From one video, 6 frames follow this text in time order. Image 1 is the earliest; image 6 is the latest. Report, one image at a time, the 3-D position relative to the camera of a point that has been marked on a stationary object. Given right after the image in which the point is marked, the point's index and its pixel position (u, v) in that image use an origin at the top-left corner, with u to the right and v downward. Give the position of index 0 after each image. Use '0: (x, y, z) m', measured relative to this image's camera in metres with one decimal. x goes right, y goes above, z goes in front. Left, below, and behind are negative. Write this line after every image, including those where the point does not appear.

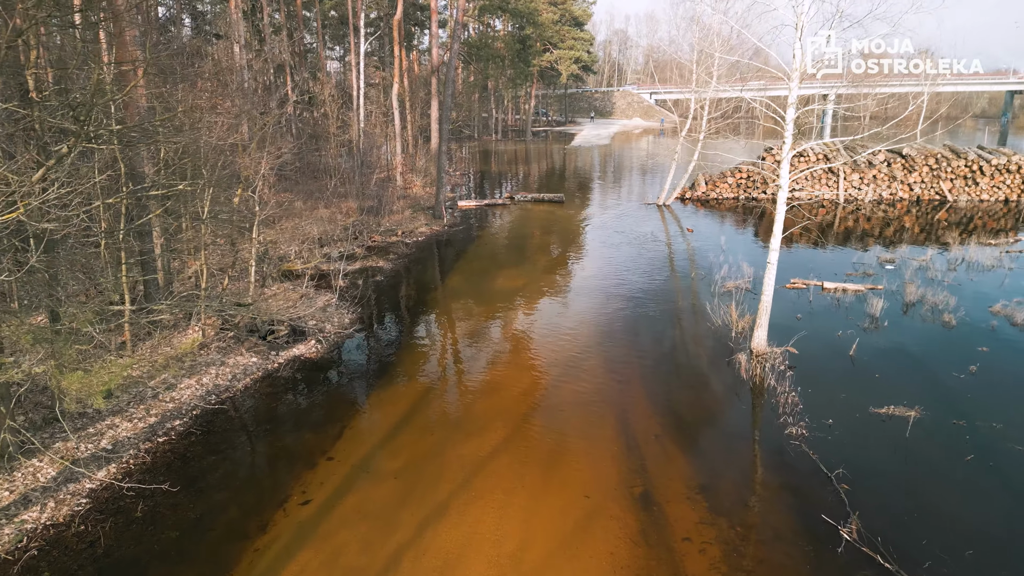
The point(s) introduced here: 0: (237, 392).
0: (-3.1, -1.2, +8.4) m
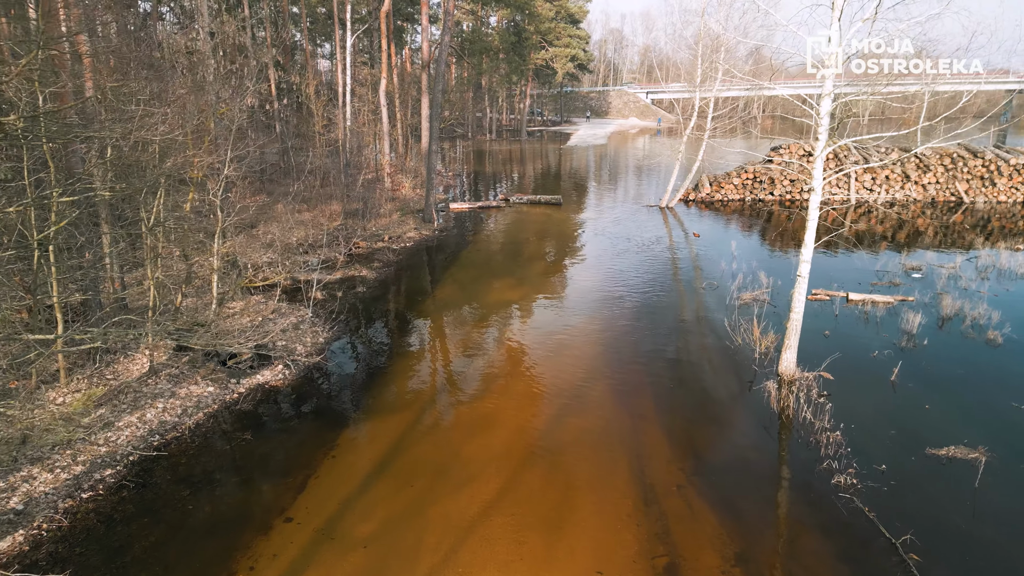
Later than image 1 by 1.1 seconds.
0: (-3.2, -1.4, +7.2) m
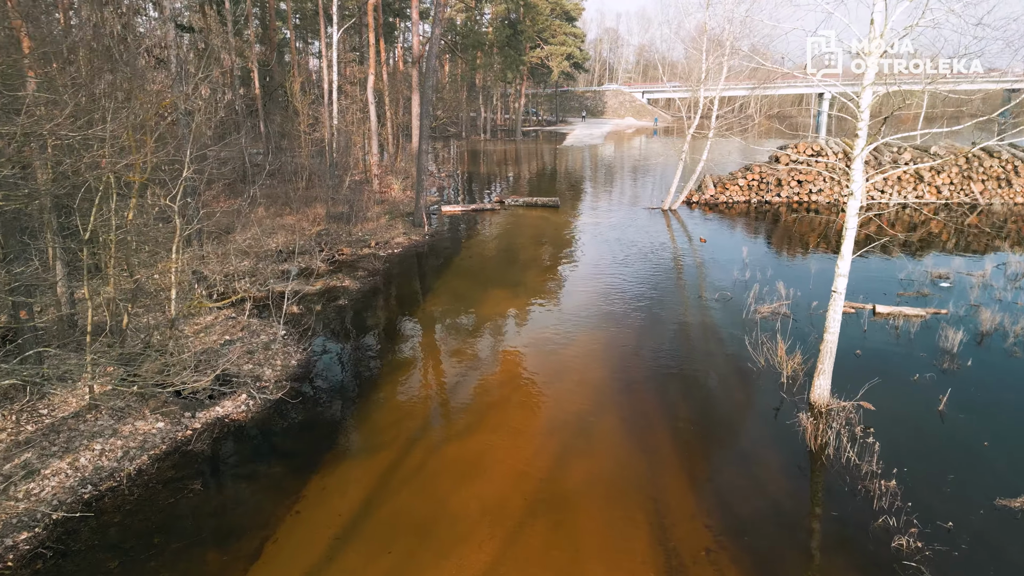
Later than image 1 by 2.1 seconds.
0: (-3.2, -1.6, +6.1) m
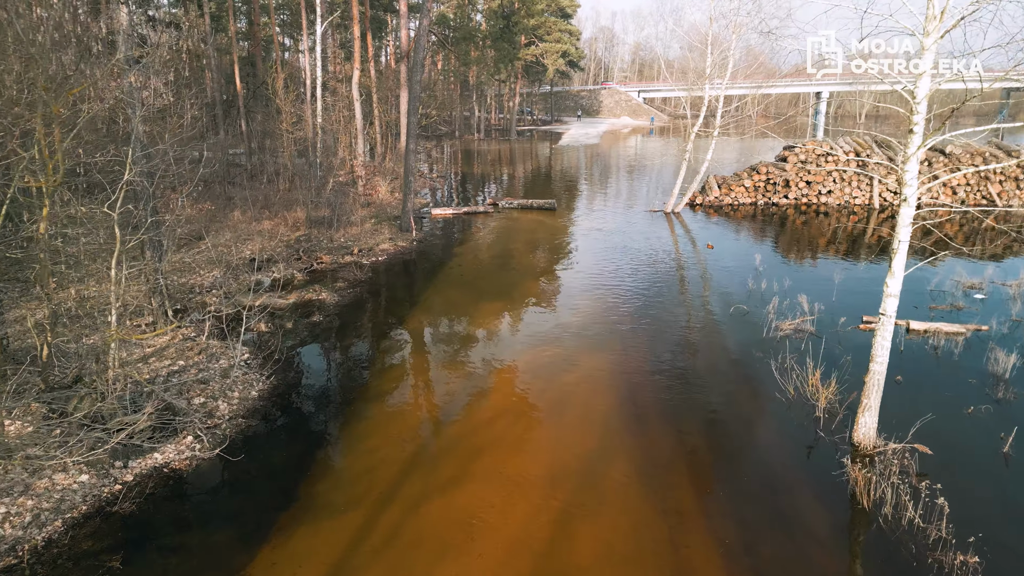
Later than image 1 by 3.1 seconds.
0: (-3.2, -1.8, +5.0) m
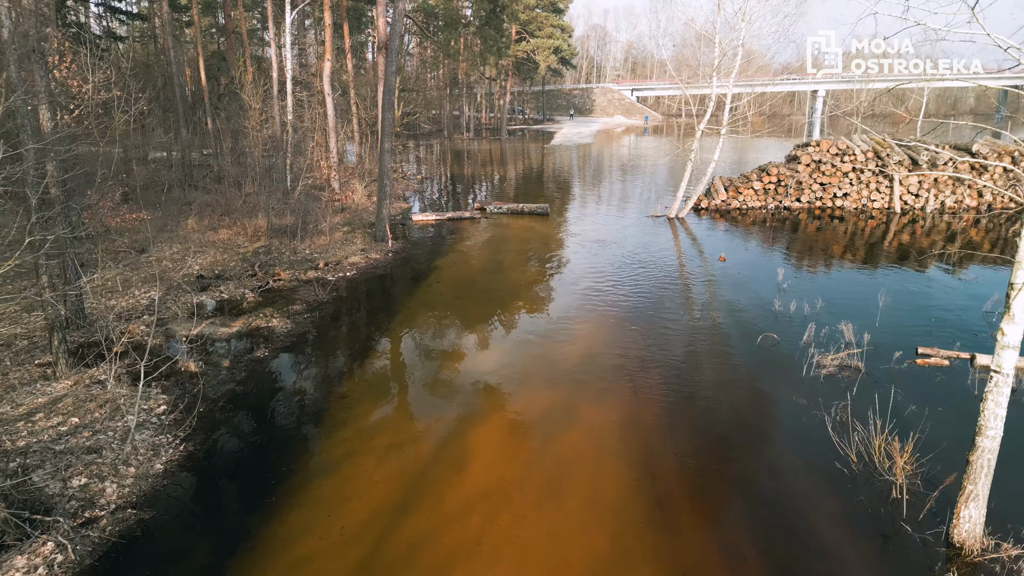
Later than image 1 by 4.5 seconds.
0: (-3.3, -2.1, +3.2) m
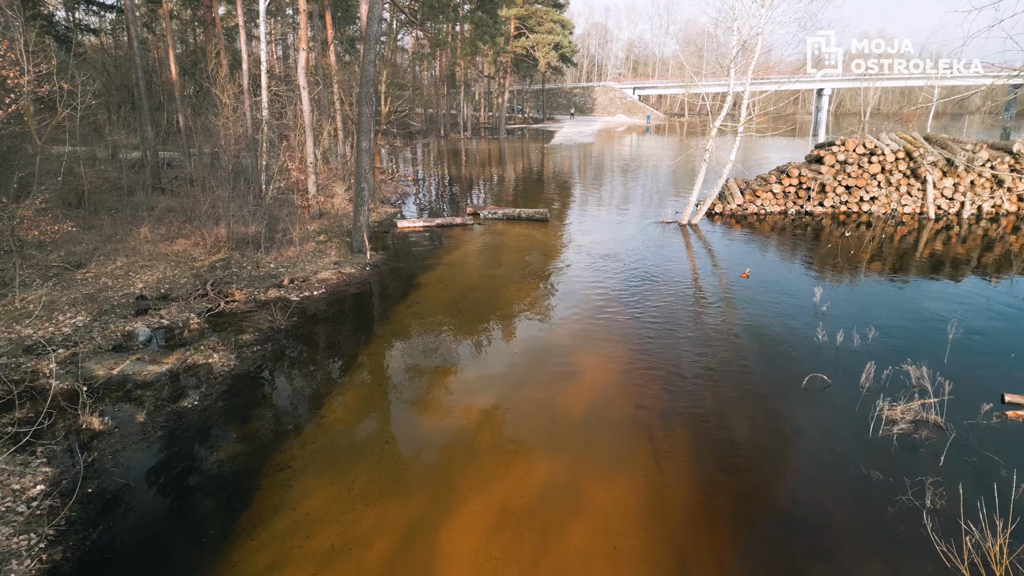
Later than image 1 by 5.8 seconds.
0: (-3.4, -2.4, +1.5) m
